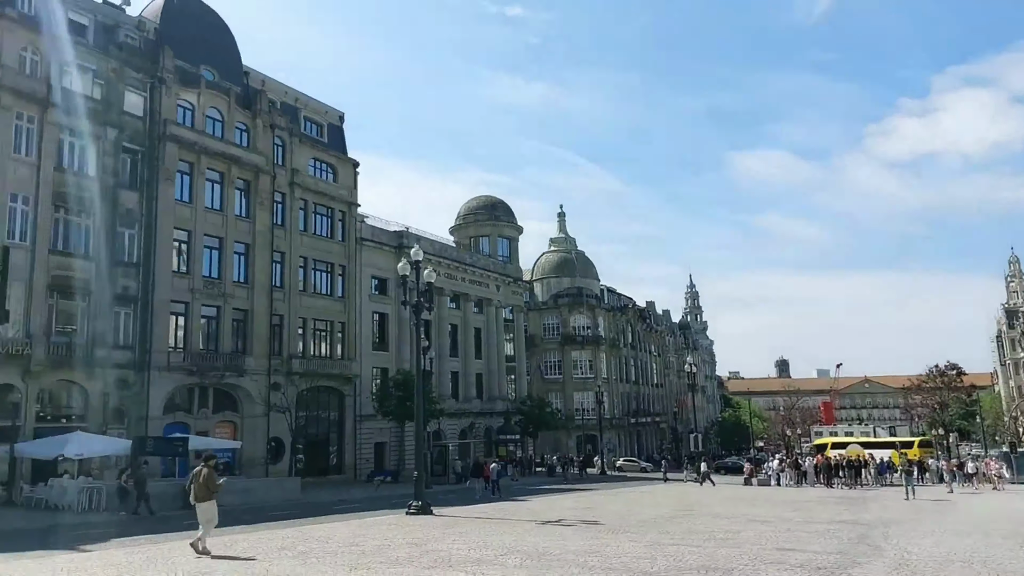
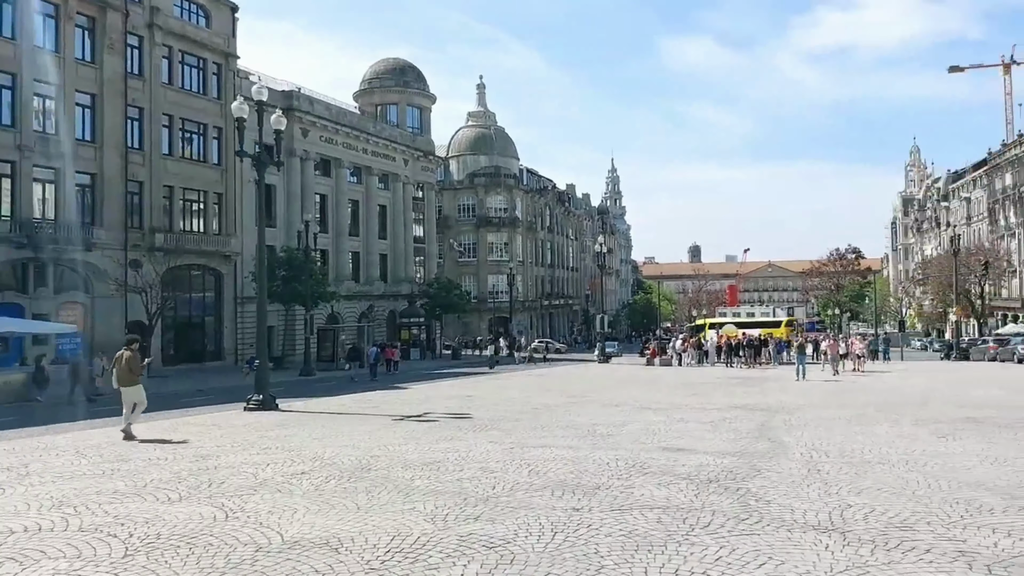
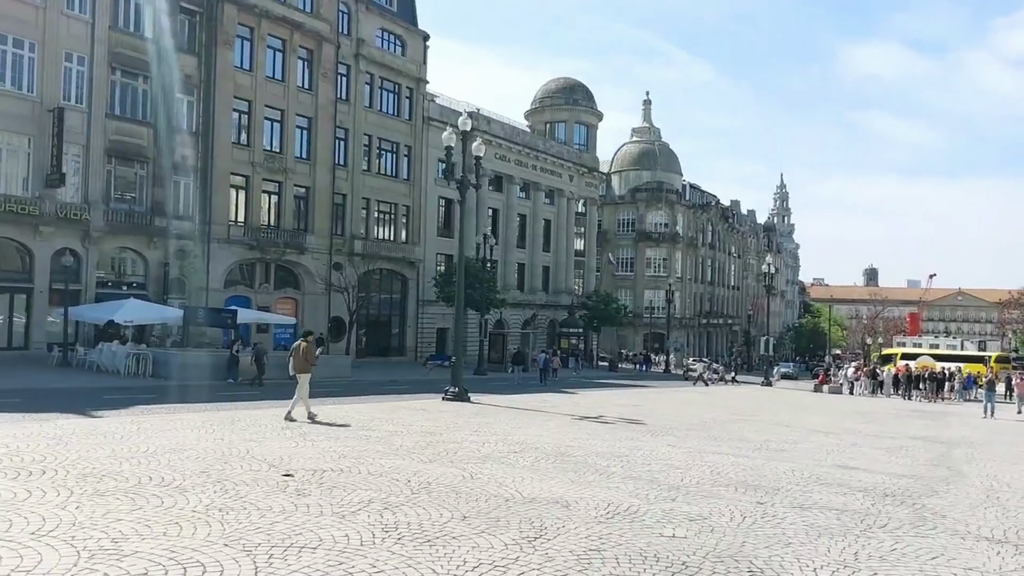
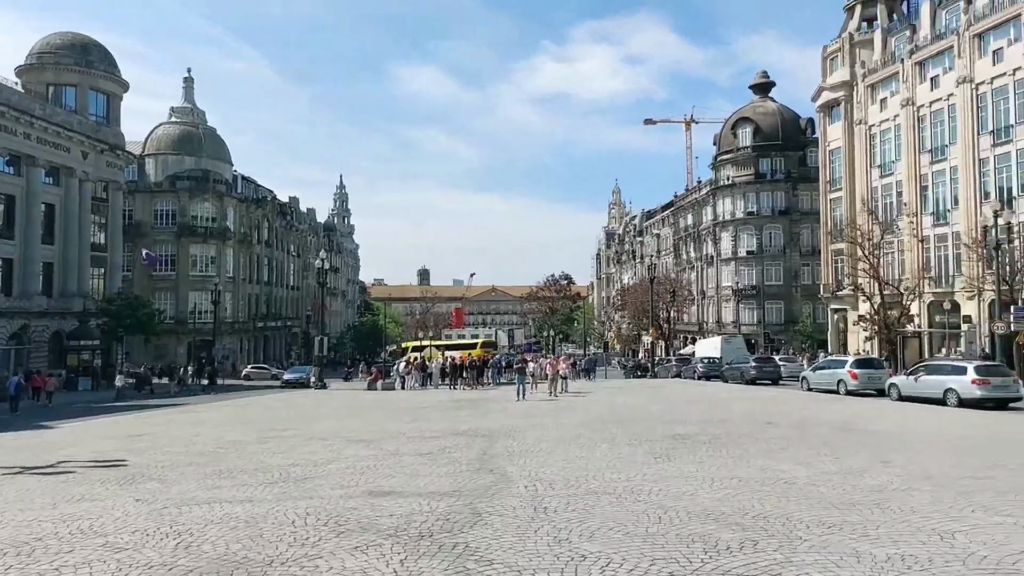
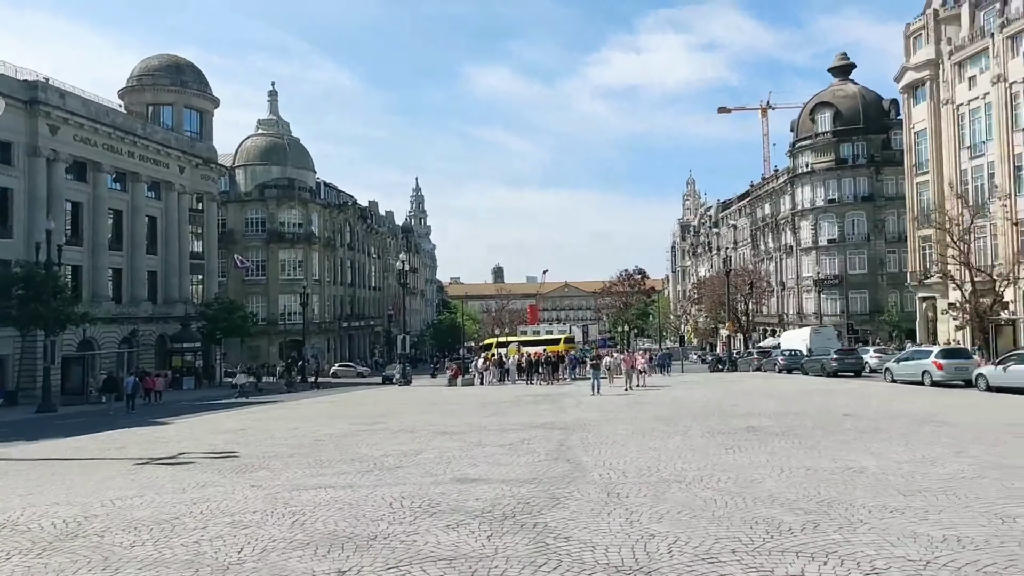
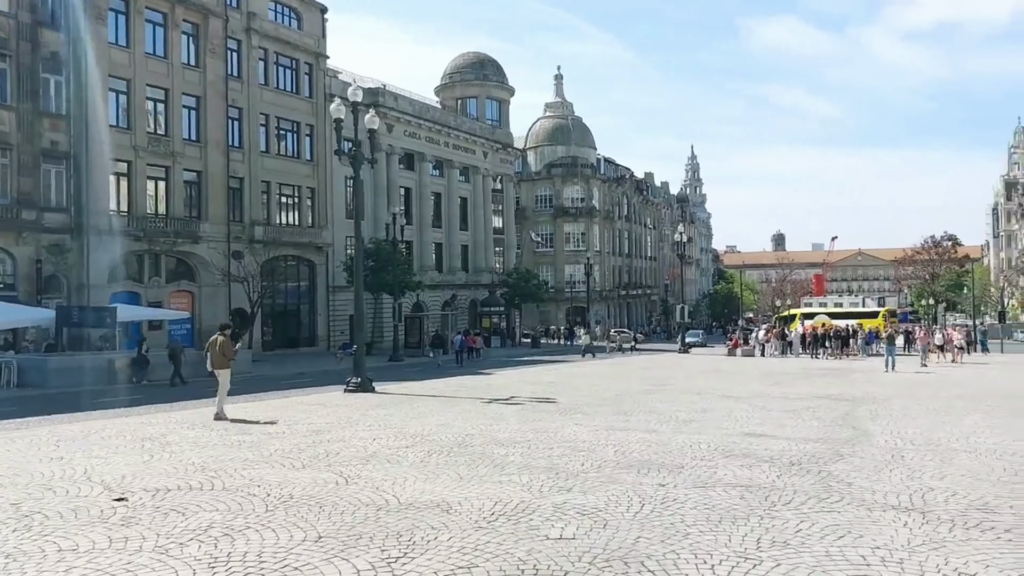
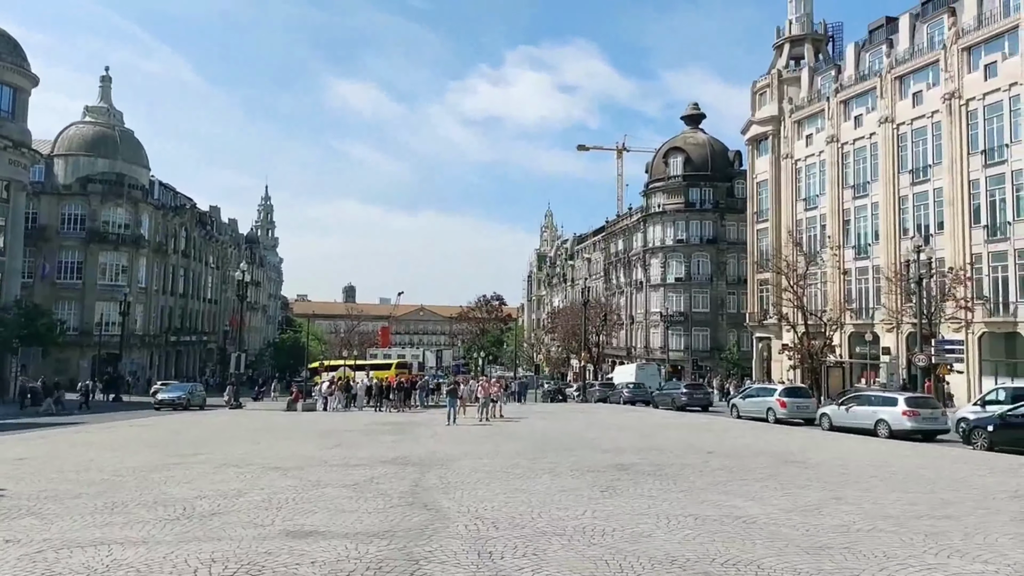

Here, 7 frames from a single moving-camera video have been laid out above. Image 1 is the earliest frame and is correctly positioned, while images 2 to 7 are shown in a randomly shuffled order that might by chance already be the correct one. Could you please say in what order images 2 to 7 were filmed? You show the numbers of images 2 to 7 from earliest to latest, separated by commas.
3, 6, 2, 5, 4, 7
